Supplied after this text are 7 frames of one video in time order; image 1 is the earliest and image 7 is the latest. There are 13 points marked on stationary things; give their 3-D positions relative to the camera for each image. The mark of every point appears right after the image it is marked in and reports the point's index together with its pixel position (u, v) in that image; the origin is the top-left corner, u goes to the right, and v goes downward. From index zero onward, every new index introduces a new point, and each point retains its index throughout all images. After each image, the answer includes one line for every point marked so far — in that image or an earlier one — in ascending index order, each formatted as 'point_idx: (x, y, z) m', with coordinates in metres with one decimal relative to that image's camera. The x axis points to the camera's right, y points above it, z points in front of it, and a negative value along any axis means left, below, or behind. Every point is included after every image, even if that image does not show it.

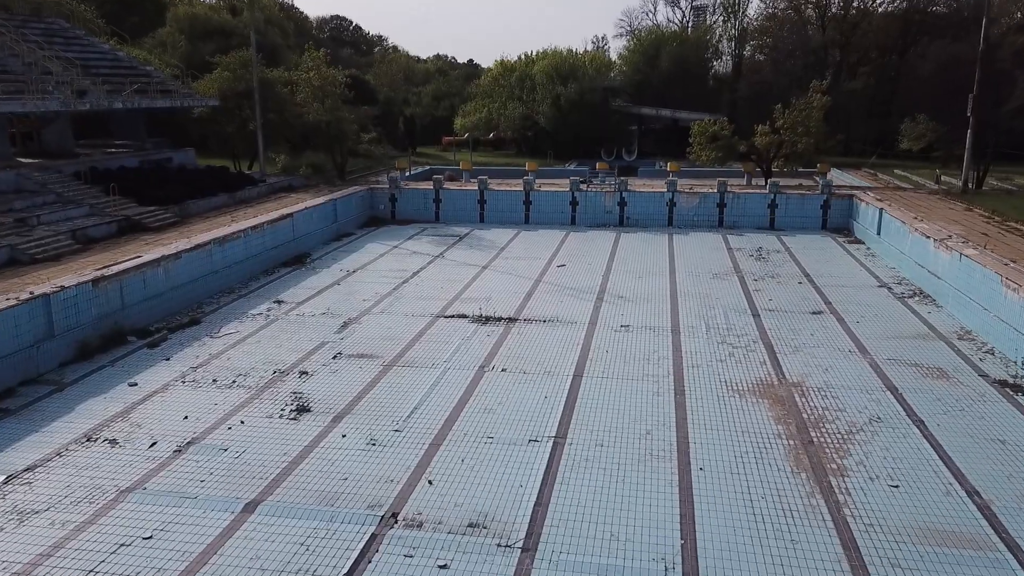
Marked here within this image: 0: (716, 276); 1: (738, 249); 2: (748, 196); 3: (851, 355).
0: (+3.1, +0.2, +12.2) m
1: (+3.9, +0.7, +14.1) m
2: (+4.7, +1.9, +16.2) m
3: (+3.6, -0.7, +8.6) m
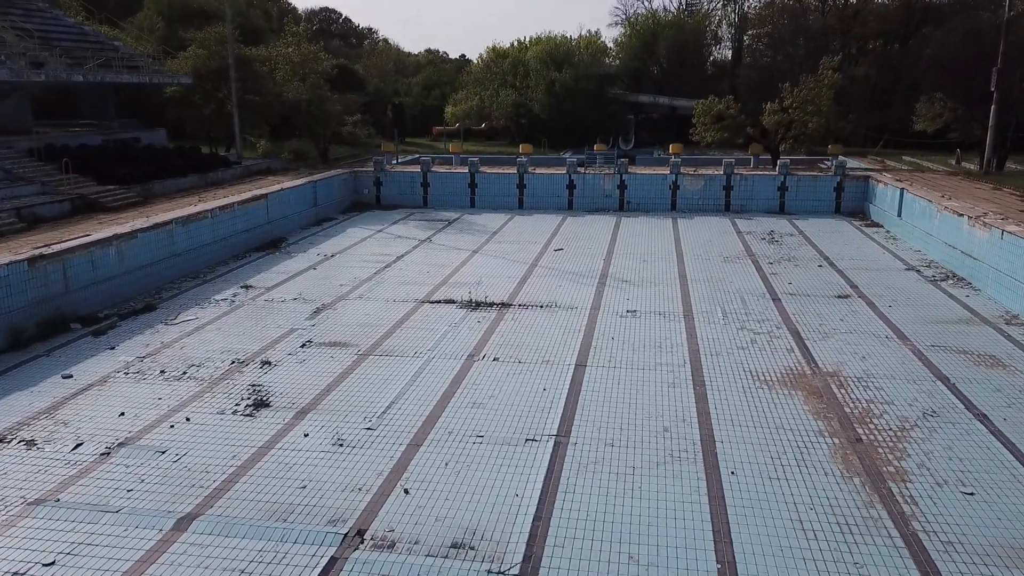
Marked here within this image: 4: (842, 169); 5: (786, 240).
0: (+3.0, +0.4, +11.2) m
1: (+3.8, +0.9, +13.1) m
2: (+4.6, +2.1, +15.2) m
3: (+3.5, -0.5, +7.6) m
4: (+6.0, +2.2, +14.9) m
5: (+4.2, +0.7, +12.4) m
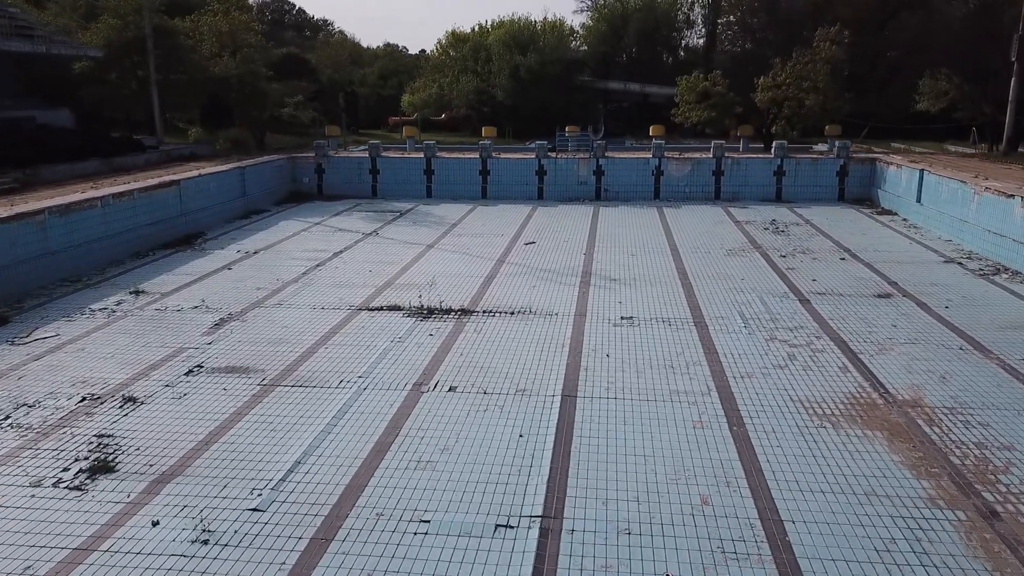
0: (+2.5, +0.4, +9.4) m
1: (+3.3, +0.9, +11.4) m
2: (+3.9, +2.1, +13.4) m
3: (+3.2, -0.5, +5.8) m
4: (+5.4, +2.2, +13.2) m
5: (+3.7, +0.8, +10.7) m
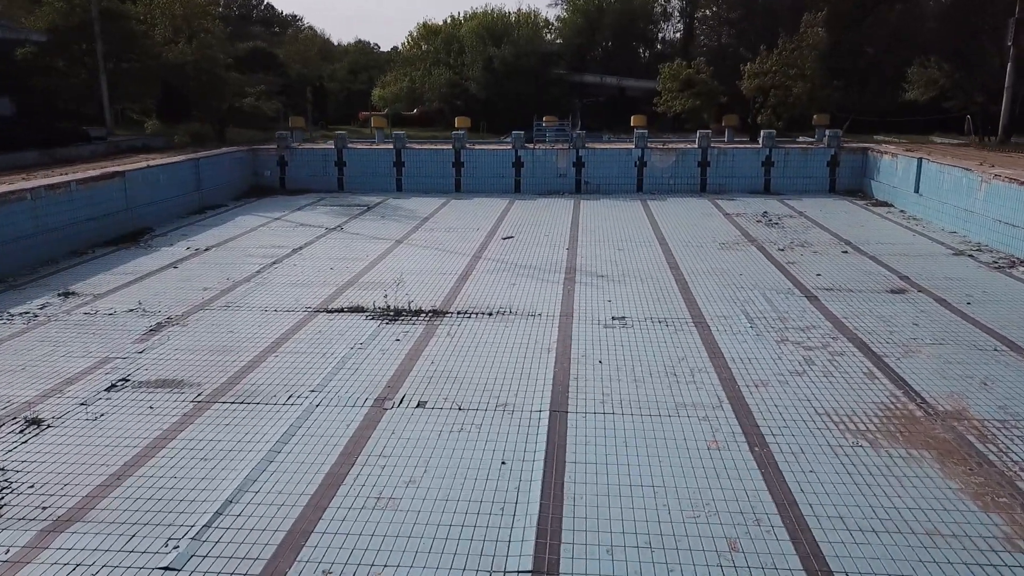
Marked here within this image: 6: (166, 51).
0: (+2.3, +0.5, +8.8) m
1: (+3.0, +1.0, +10.7) m
2: (+3.5, +2.2, +12.8) m
3: (+3.1, -0.4, +5.2) m
4: (+5.0, +2.3, +12.6) m
5: (+3.4, +0.8, +10.0) m
6: (-6.3, +4.3, +14.9) m
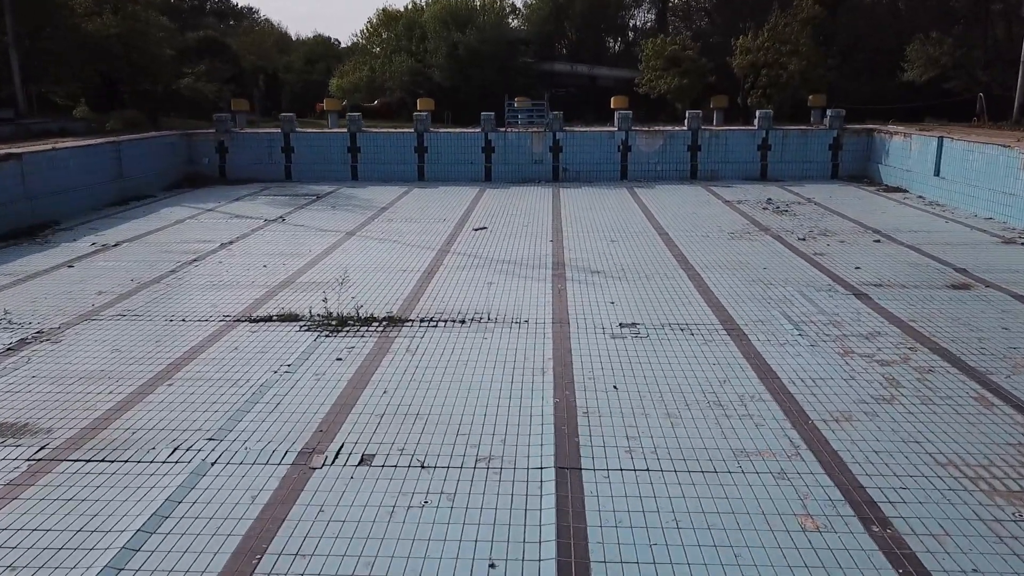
0: (+2.0, +0.5, +7.5) m
1: (+2.7, +1.0, +9.4) m
2: (+3.1, +2.2, +11.6) m
3: (+3.0, -0.4, +3.9) m
4: (+4.6, +2.3, +11.4) m
5: (+3.1, +0.8, +8.8) m
6: (-6.9, +4.3, +13.2) m
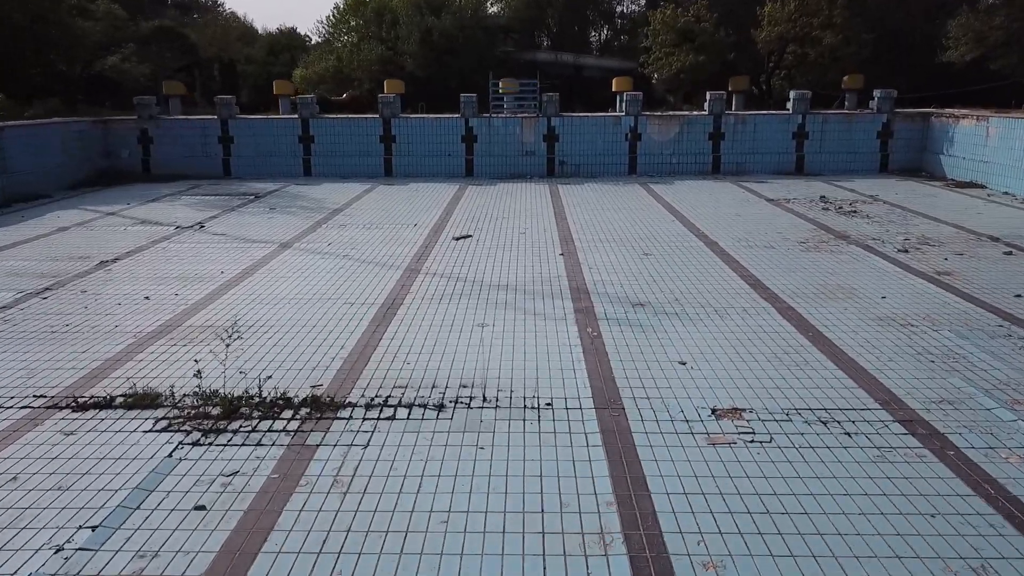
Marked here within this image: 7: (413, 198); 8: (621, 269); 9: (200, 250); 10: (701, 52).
0: (+2.0, +0.3, +5.5) m
1: (+2.6, +0.8, +7.5) m
2: (+2.9, +2.0, +9.7) m
3: (+3.1, -0.6, +2.0) m
4: (+4.4, +2.2, +9.6) m
5: (+3.0, +0.7, +6.9) m
6: (-7.1, +4.0, +11.0) m
7: (-1.0, +0.9, +8.1) m
8: (+0.6, +0.1, +4.9) m
9: (-2.2, +0.3, +5.7) m
10: (+2.6, +3.2, +11.1) m
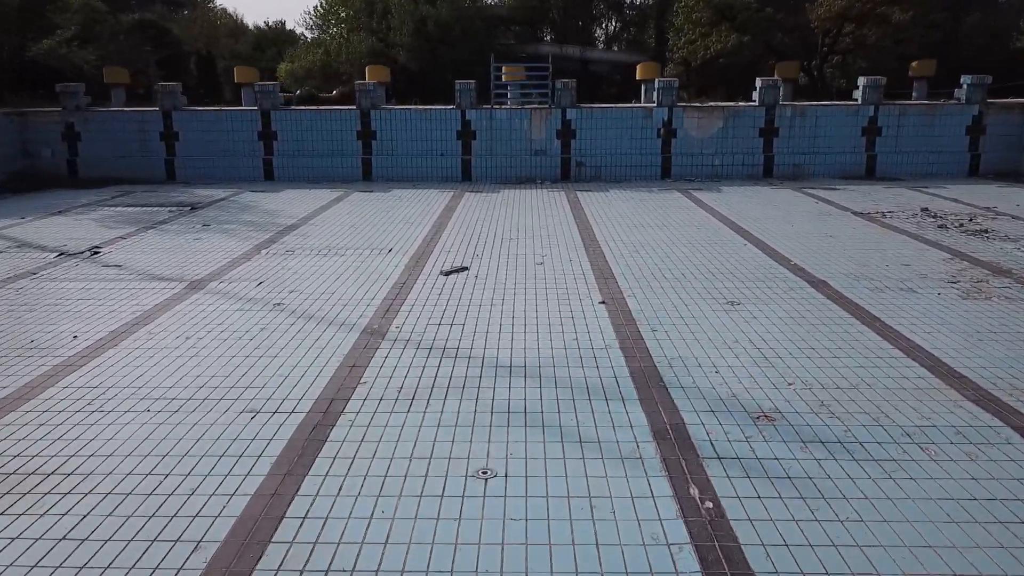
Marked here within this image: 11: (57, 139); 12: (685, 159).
0: (+2.1, 0.0, +3.8) m
1: (+2.6, +0.5, +5.7) m
2: (+3.0, +1.7, +7.9) m
3: (+3.2, -0.9, +0.2) m
4: (+4.5, +1.9, +7.8) m
5: (+3.1, +0.4, +5.1) m
6: (-7.0, +3.7, +9.2) m
7: (-0.9, +0.6, +6.3) m
8: (+0.7, -0.2, +3.1) m
9: (-2.1, 0.0, +3.9) m
10: (+2.6, +2.9, +9.3) m
11: (-4.5, +1.5, +8.1) m
12: (+1.7, +1.3, +8.0) m
